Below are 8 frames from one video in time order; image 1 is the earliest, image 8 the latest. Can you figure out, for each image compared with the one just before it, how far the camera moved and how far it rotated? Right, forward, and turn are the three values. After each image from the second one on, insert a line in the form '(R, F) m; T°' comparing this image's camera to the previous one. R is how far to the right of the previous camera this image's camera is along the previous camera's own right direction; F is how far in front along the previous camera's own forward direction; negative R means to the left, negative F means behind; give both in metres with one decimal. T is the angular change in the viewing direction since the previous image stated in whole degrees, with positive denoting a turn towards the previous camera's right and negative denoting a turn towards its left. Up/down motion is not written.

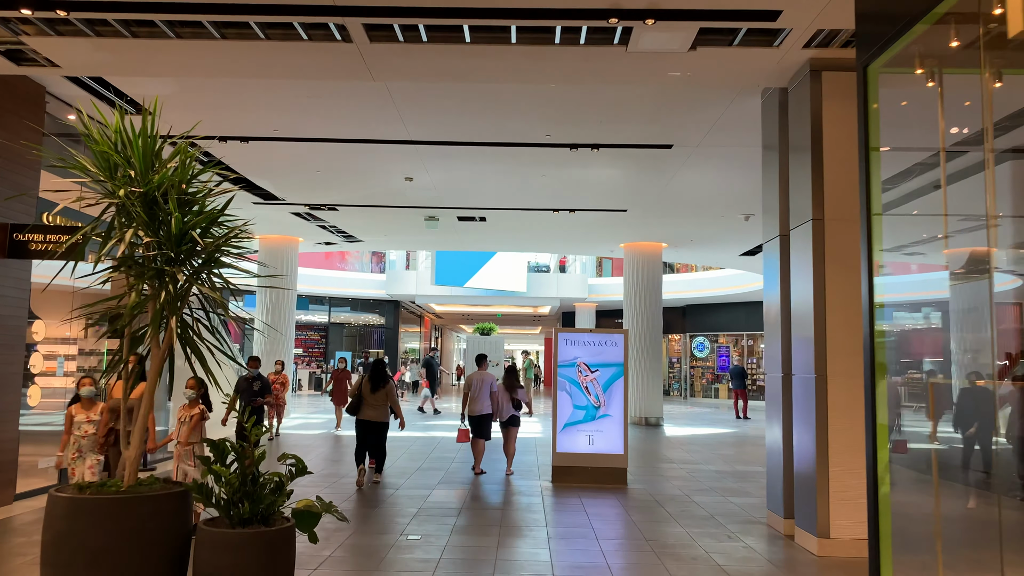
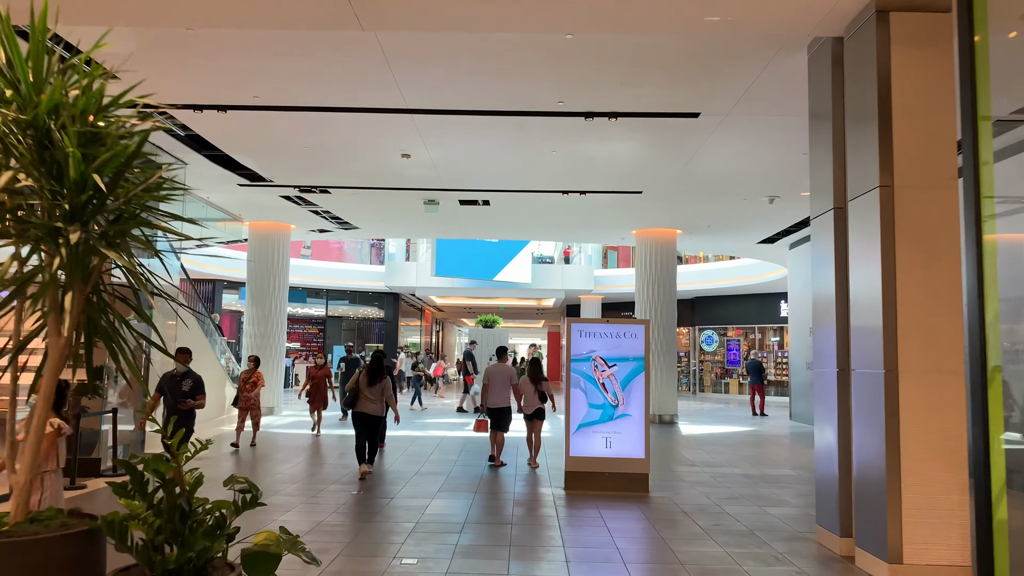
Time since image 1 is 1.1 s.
(-0.1, +0.8) m; 0°
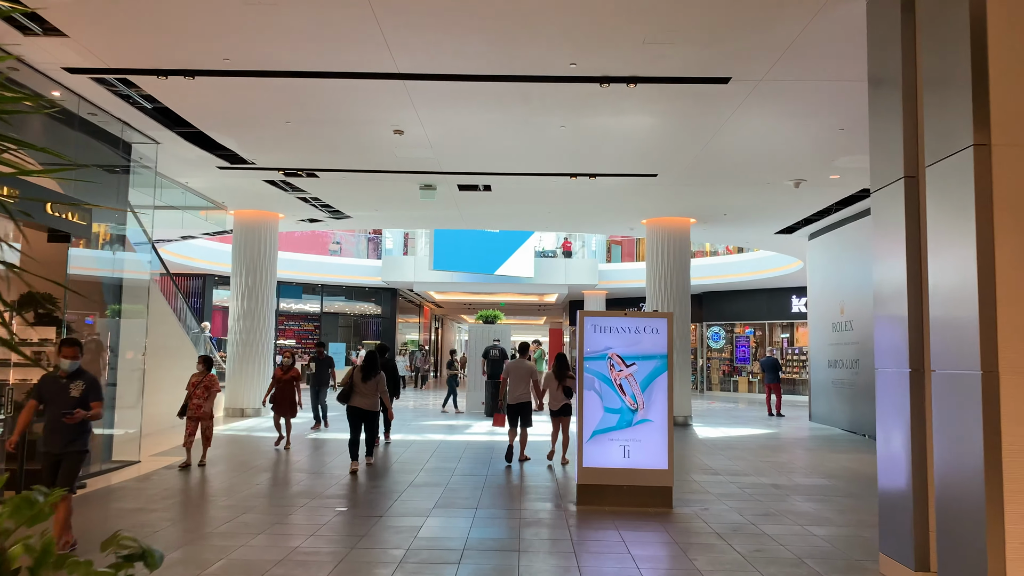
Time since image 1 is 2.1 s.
(0.0, +0.8) m; 0°
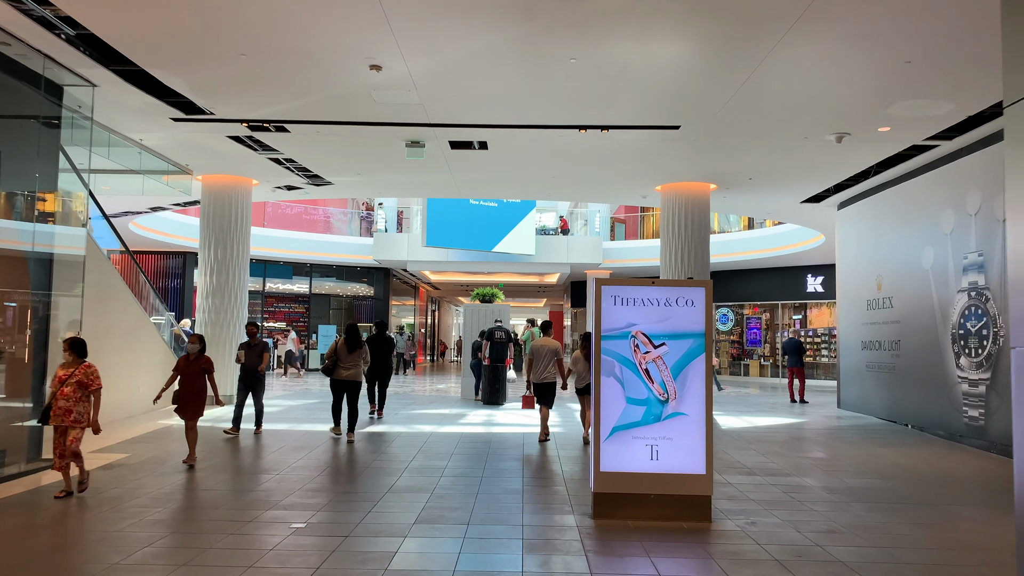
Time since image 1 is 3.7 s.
(0.0, +1.3) m; 0°
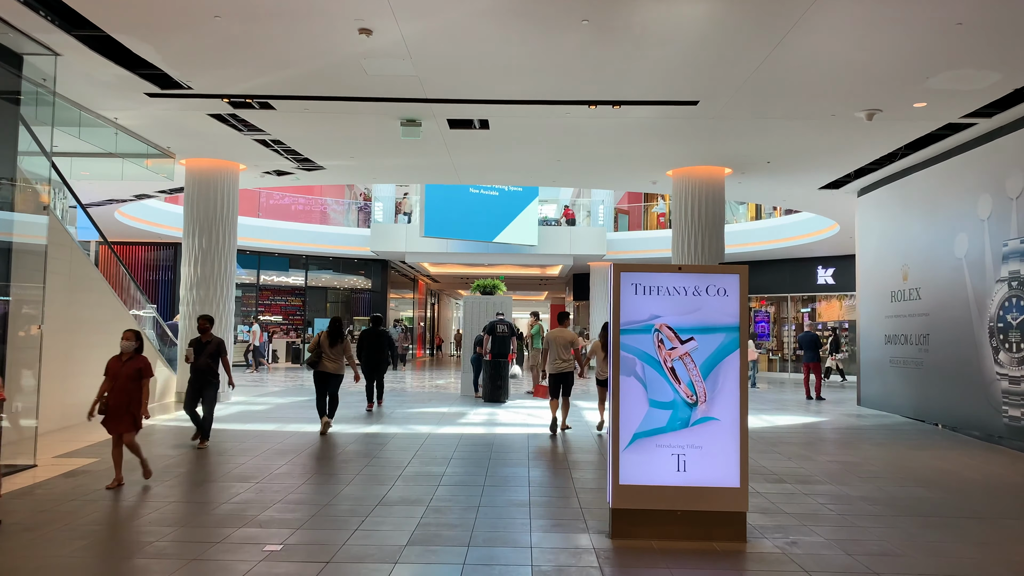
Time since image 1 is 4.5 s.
(0.0, +0.7) m; 0°
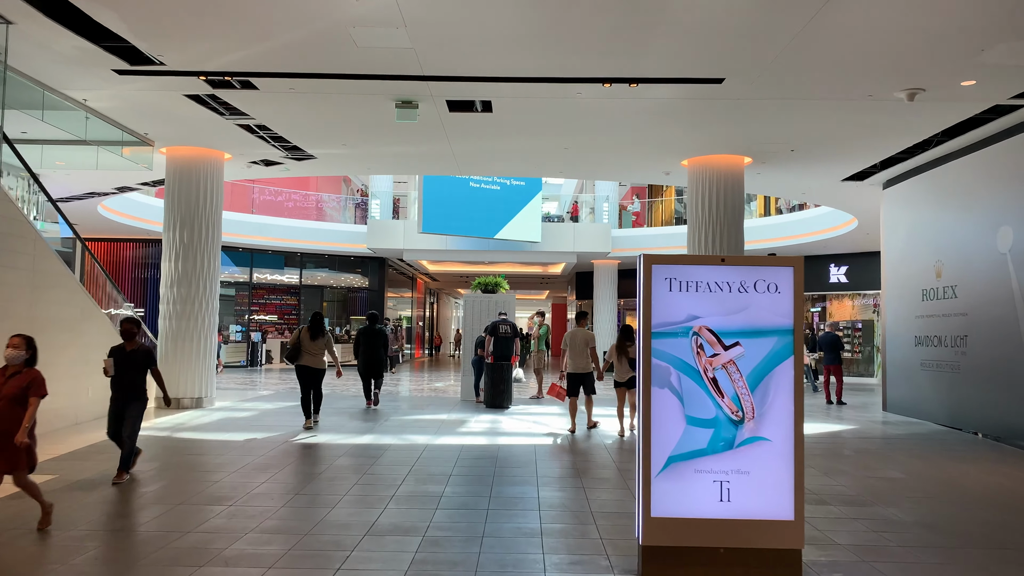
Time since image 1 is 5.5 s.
(-0.1, +0.7) m; 0°
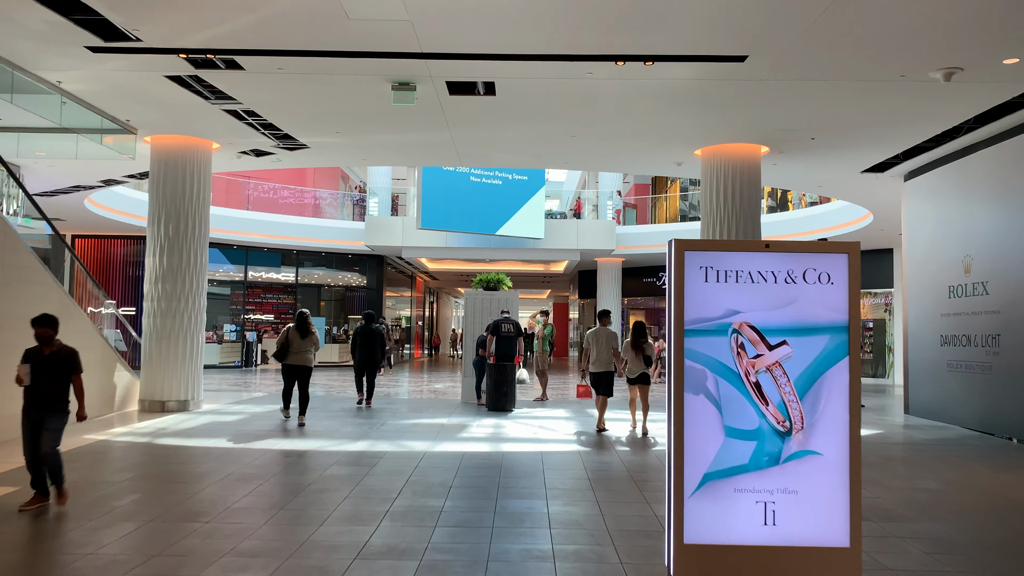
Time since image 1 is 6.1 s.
(0.0, +0.5) m; 0°
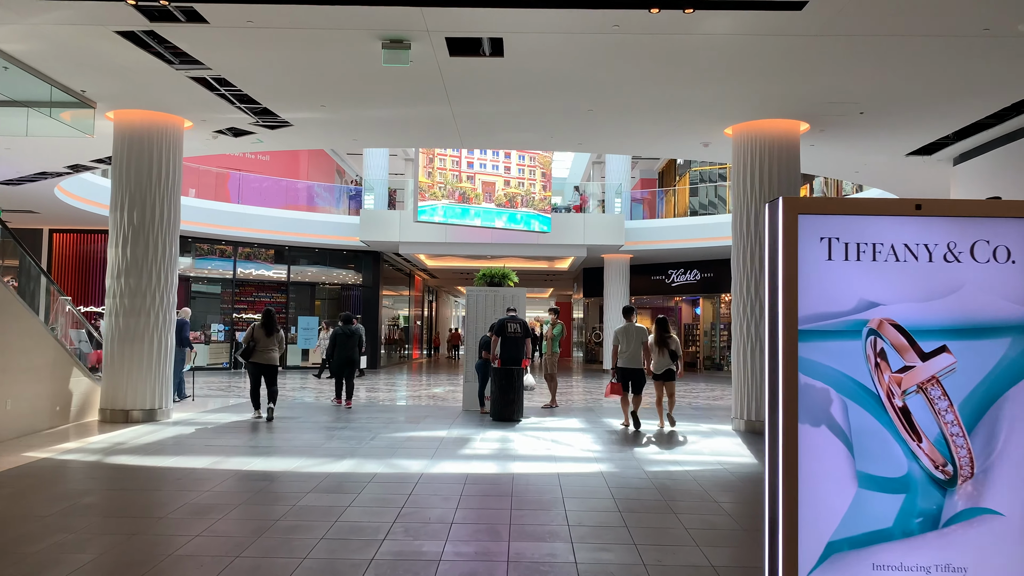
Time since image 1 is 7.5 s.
(-0.1, +1.1) m; 0°
